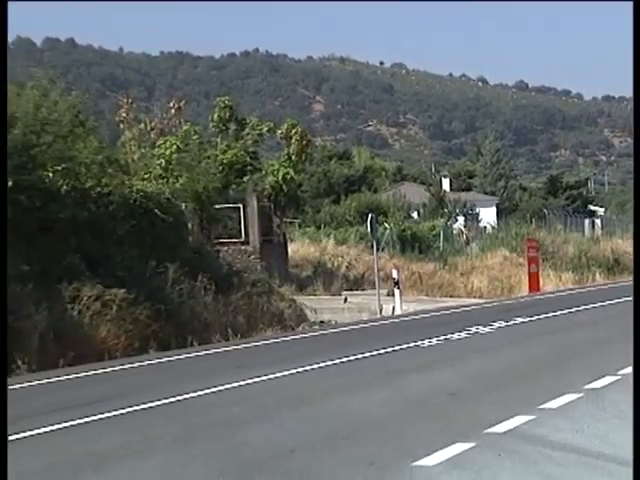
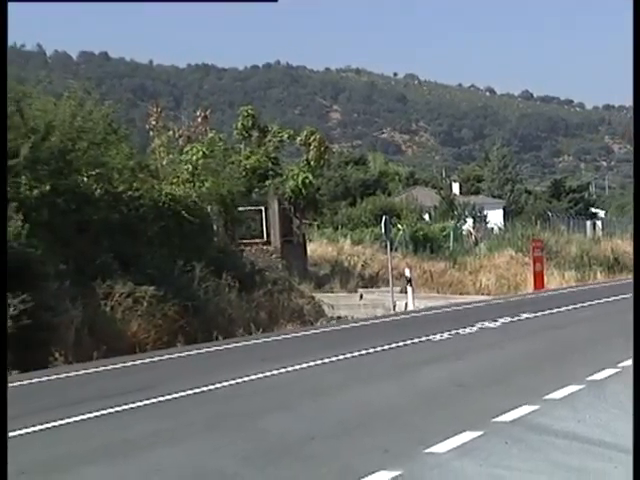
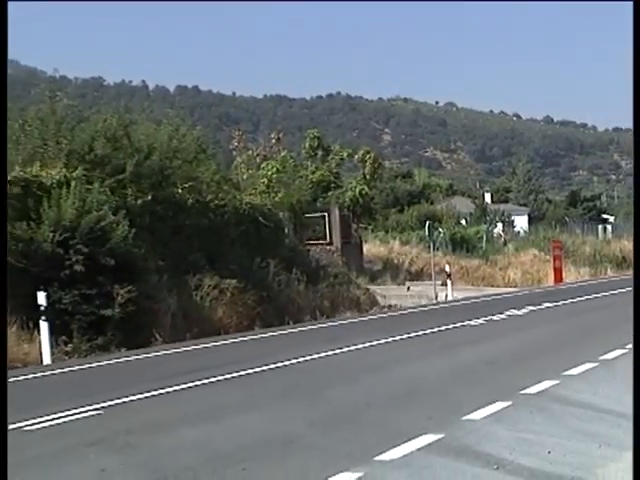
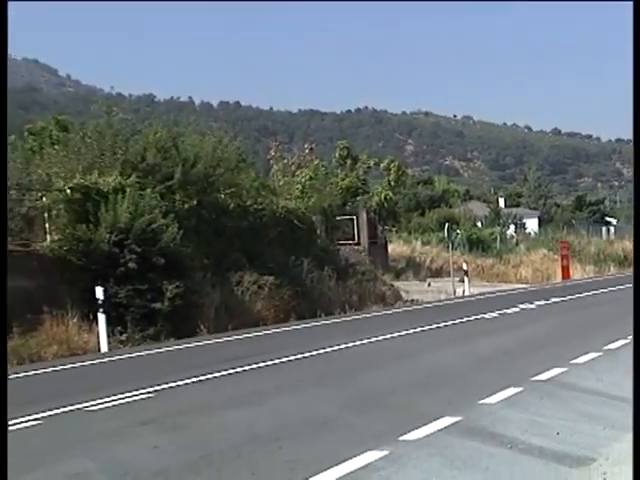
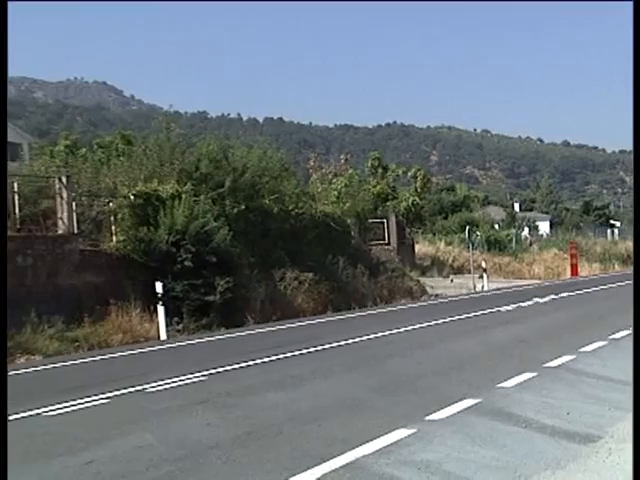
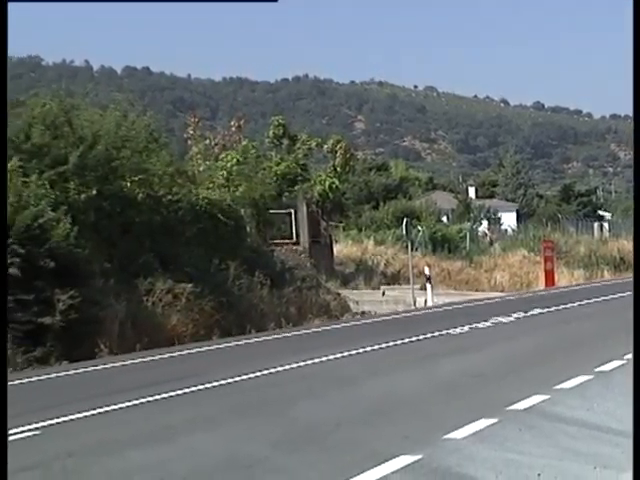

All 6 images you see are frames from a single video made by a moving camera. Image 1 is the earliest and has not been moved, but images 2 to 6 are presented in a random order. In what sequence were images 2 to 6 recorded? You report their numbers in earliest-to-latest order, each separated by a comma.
2, 6, 3, 4, 5
